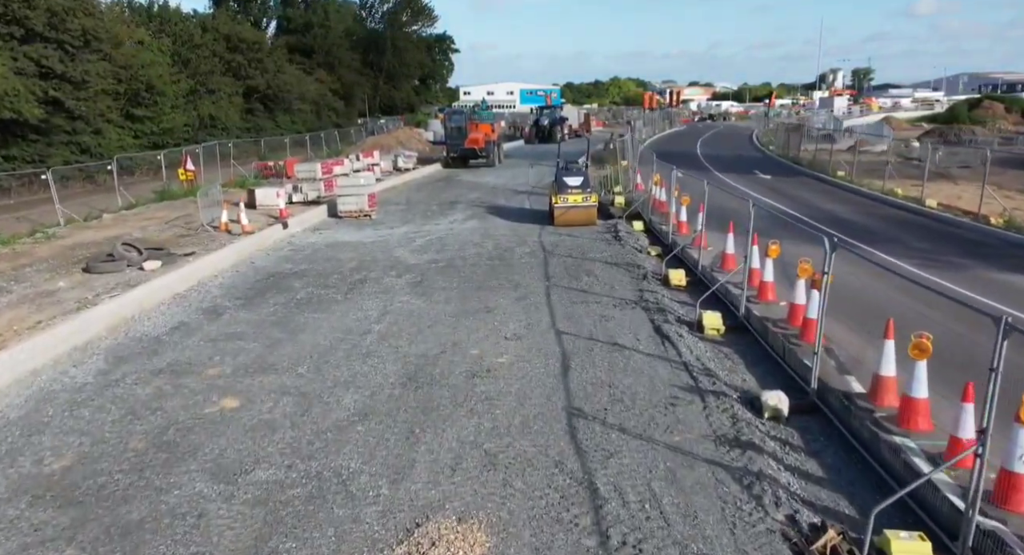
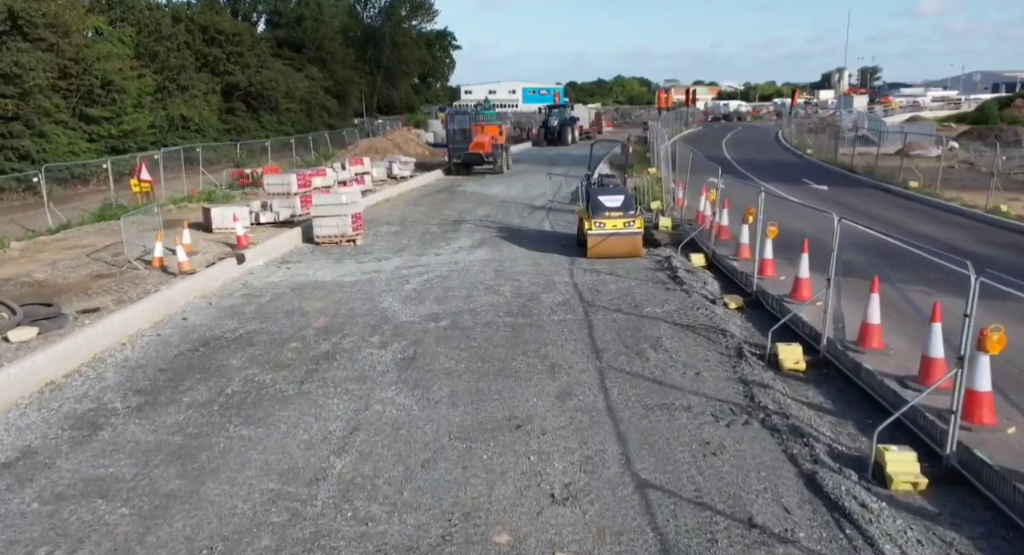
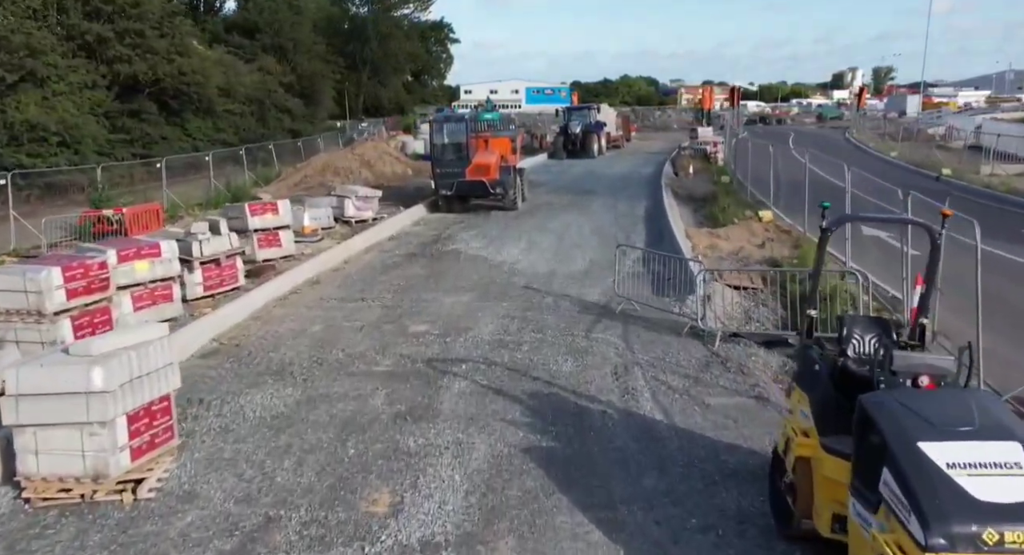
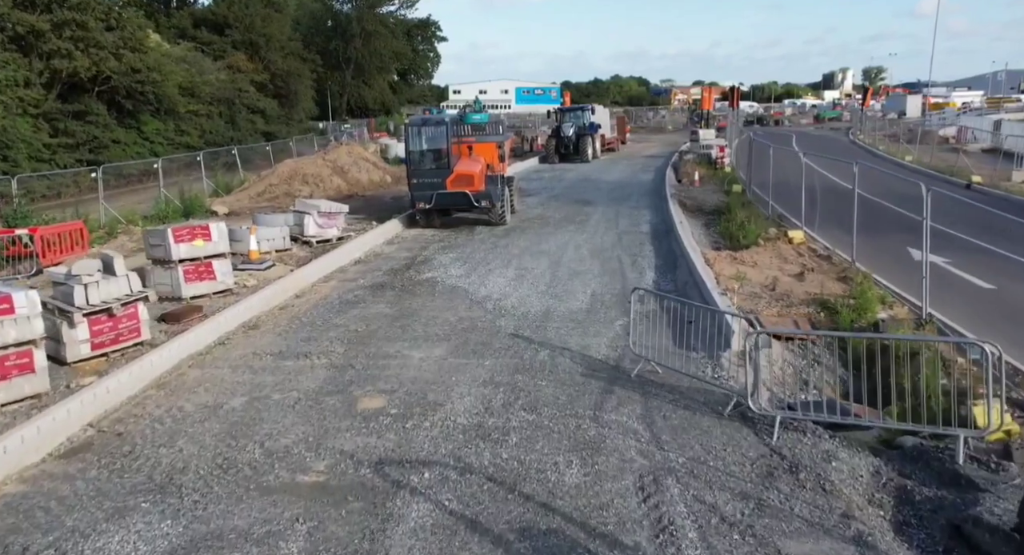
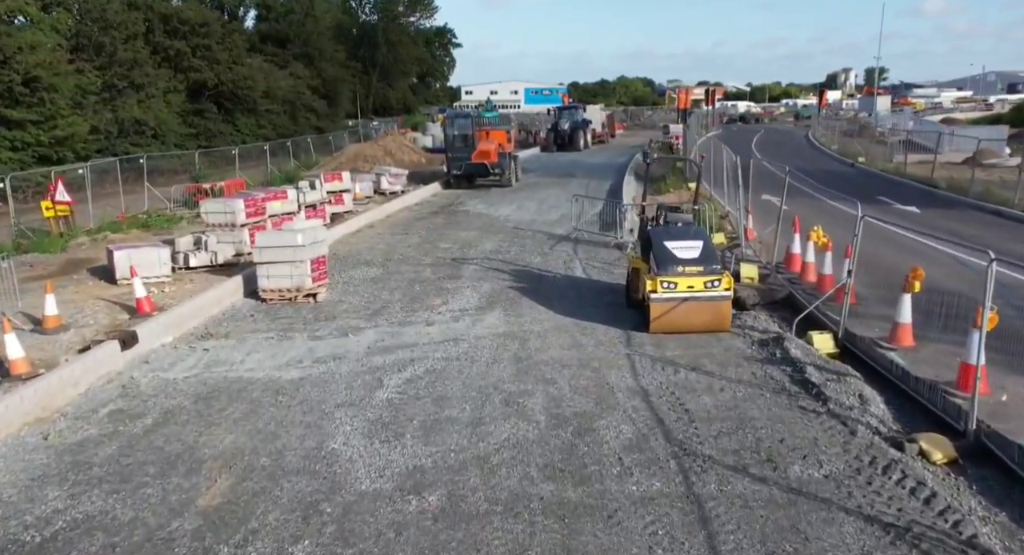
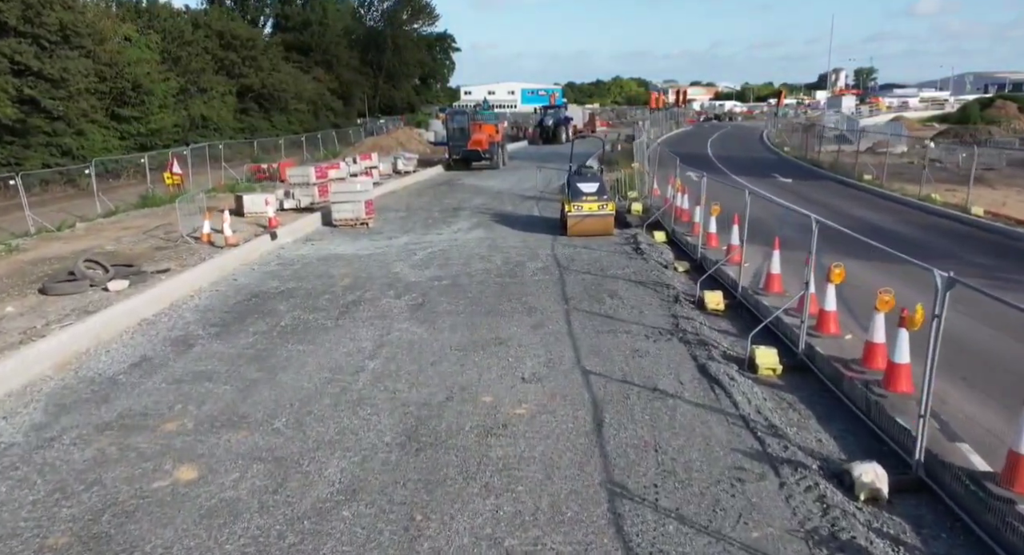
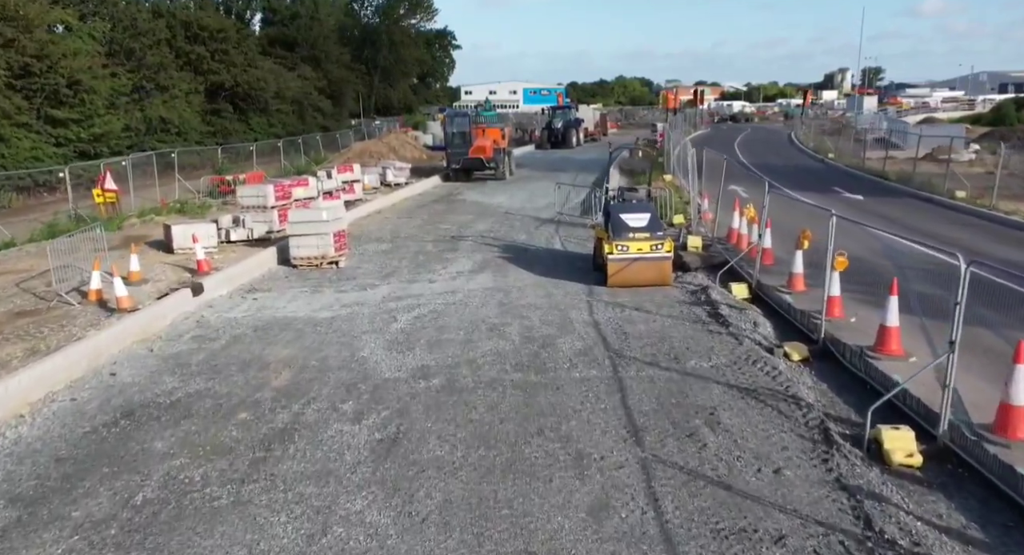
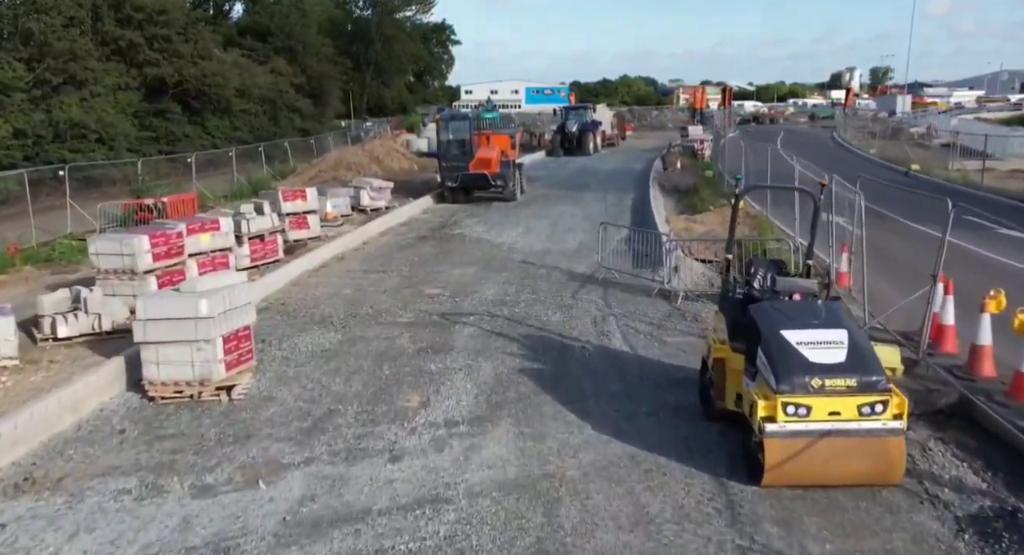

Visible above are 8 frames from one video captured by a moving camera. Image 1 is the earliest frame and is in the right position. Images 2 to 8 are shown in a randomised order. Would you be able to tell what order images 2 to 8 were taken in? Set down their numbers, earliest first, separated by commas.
6, 2, 7, 5, 8, 3, 4
